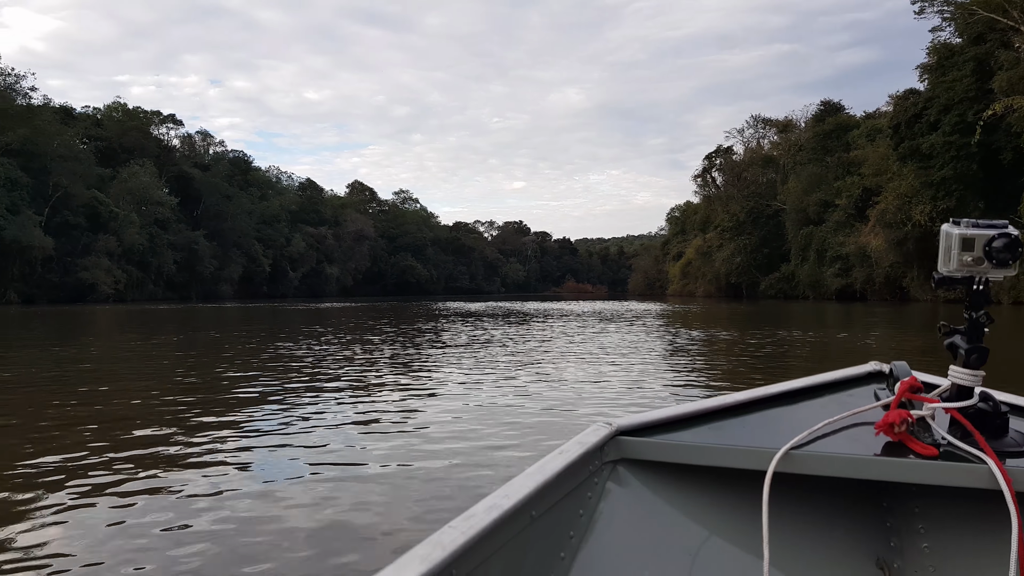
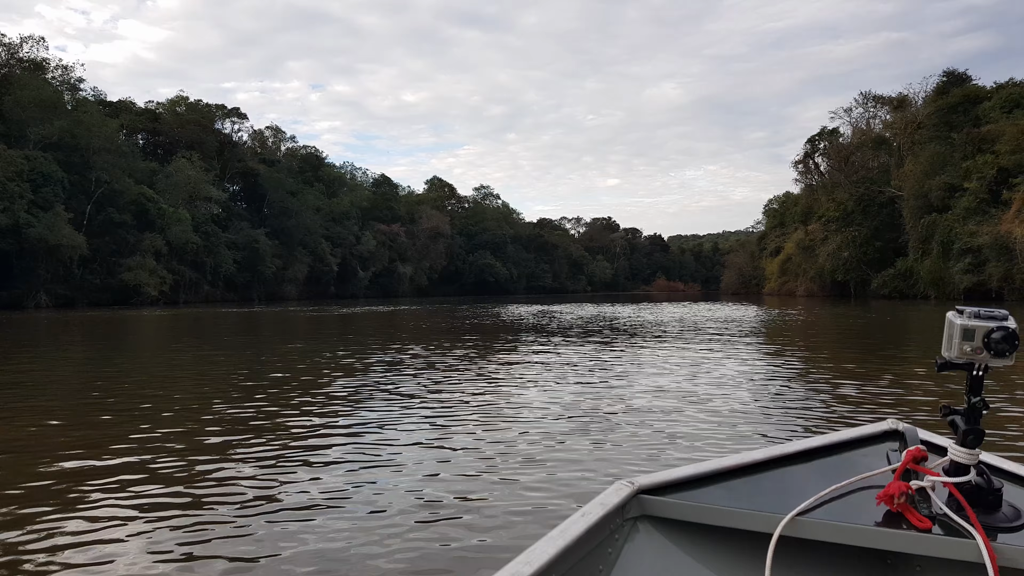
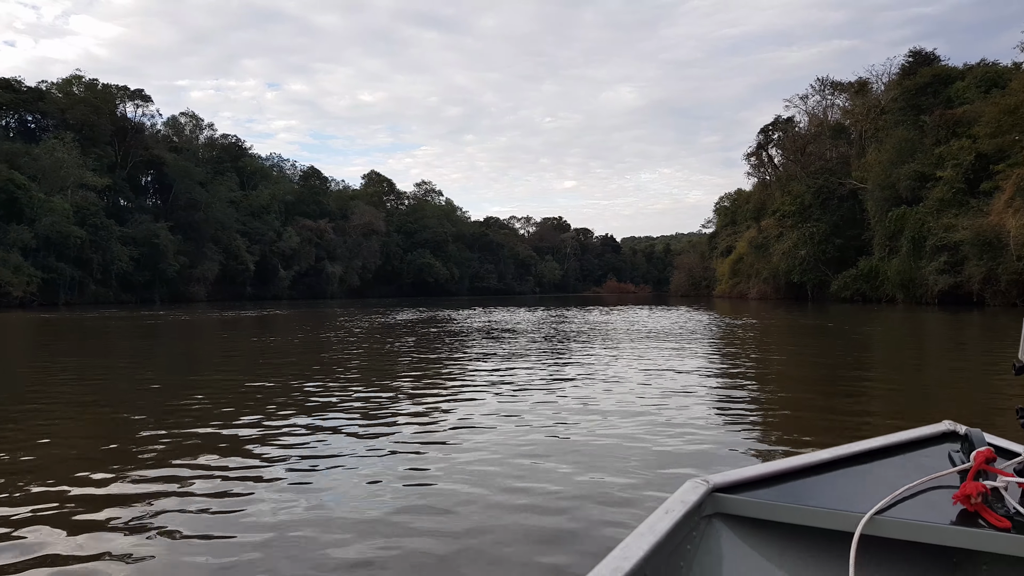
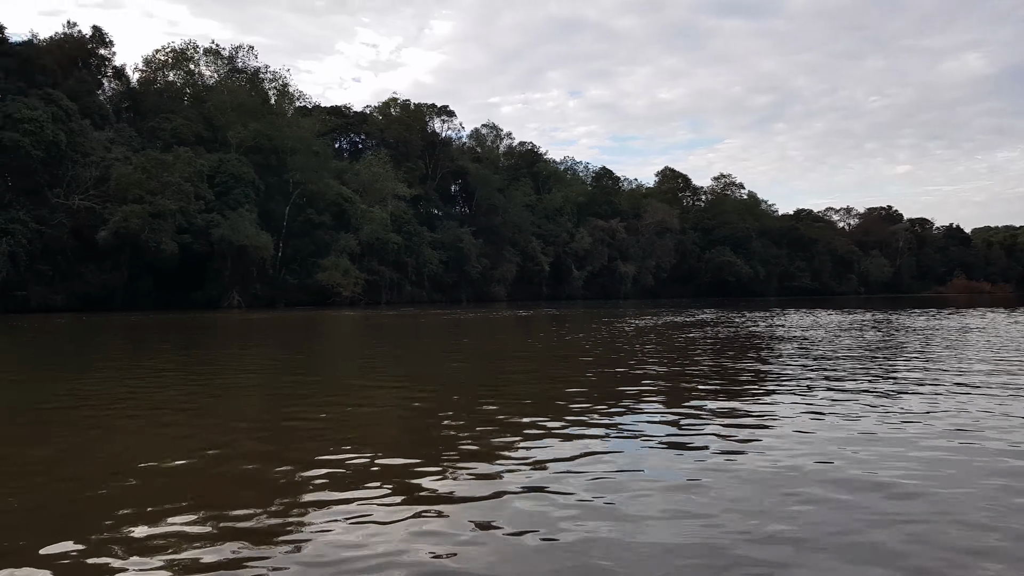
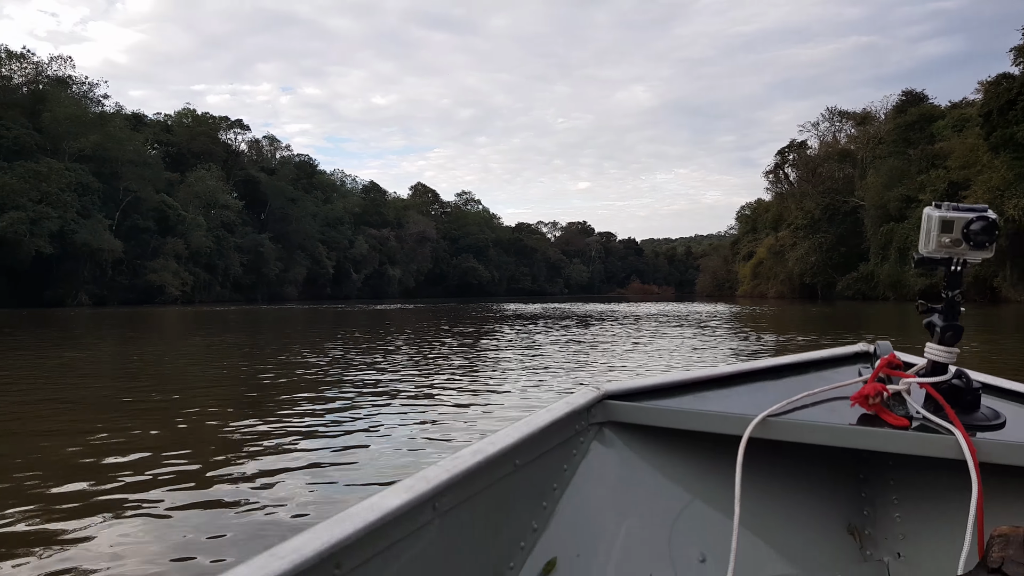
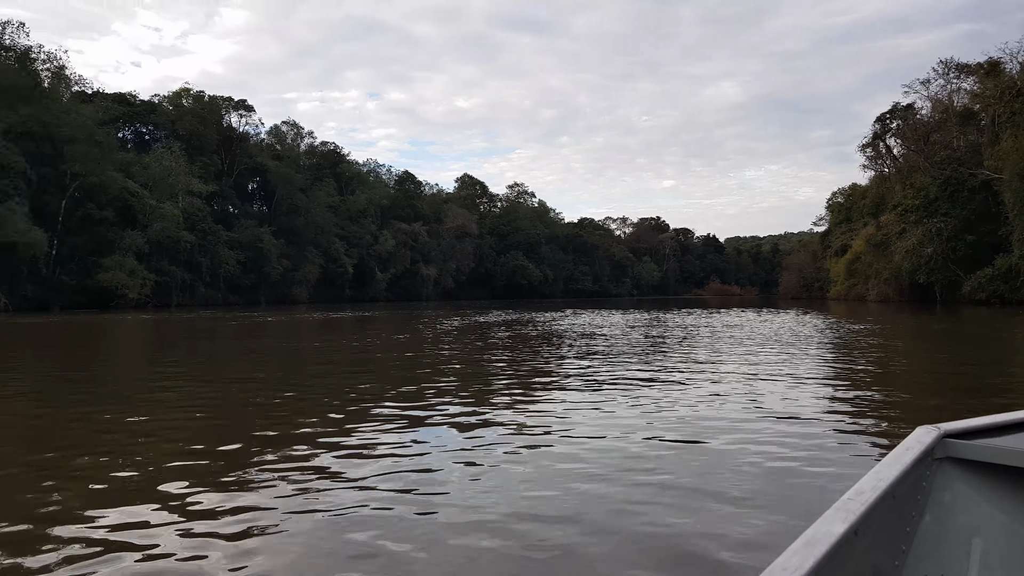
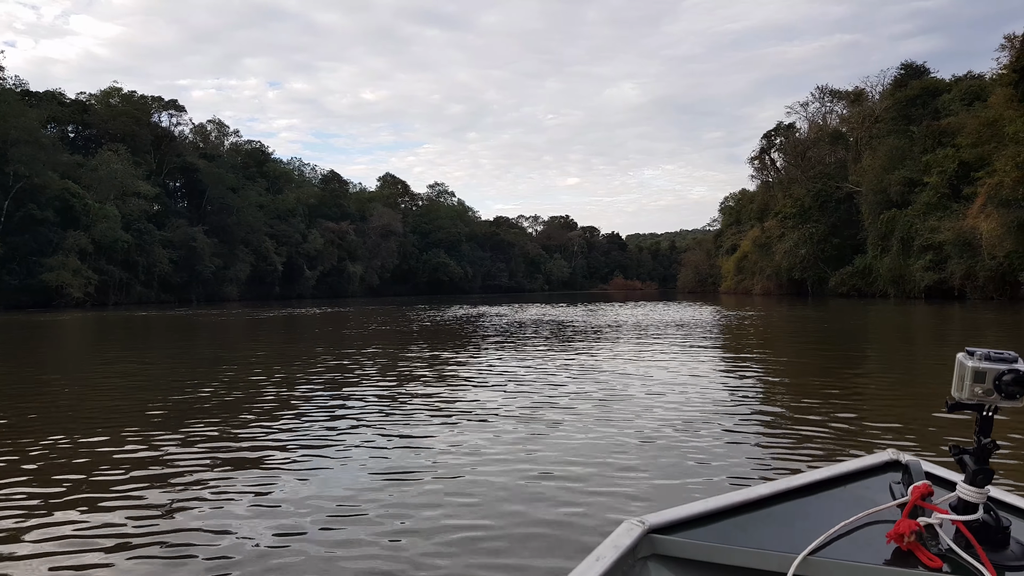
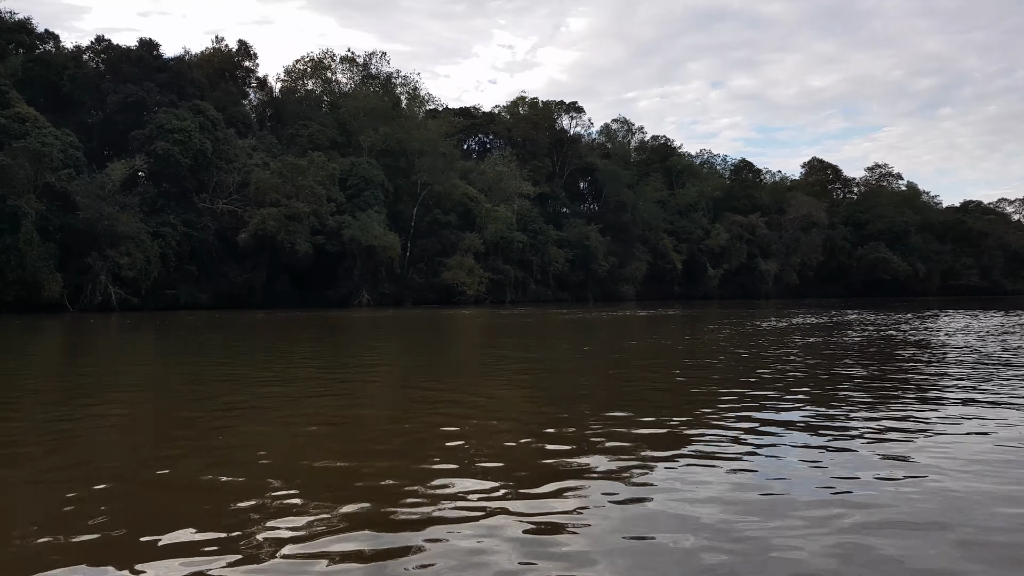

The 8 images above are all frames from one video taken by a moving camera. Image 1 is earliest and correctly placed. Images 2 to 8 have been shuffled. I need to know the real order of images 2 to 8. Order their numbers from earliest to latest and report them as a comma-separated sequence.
5, 2, 7, 3, 6, 4, 8
